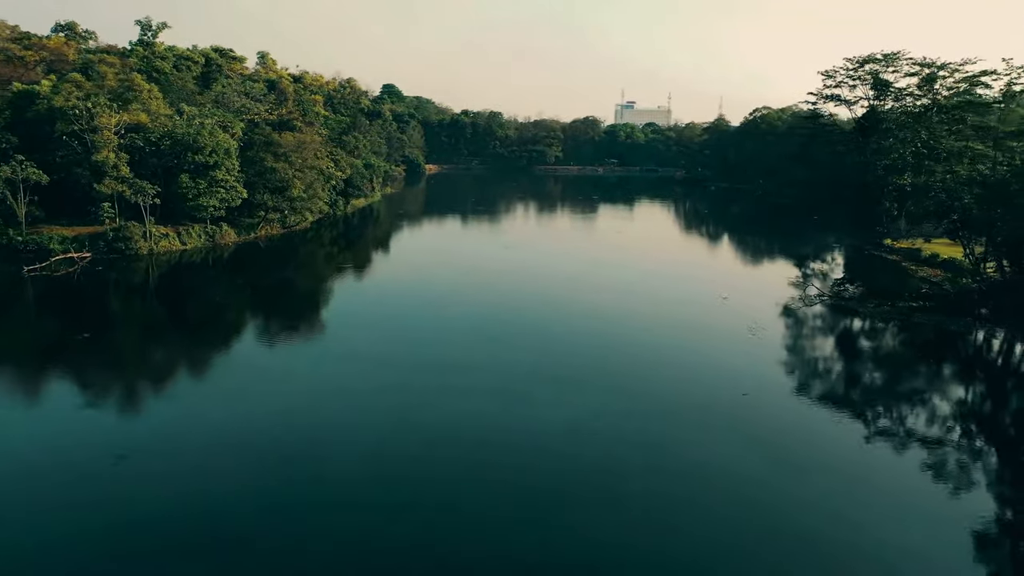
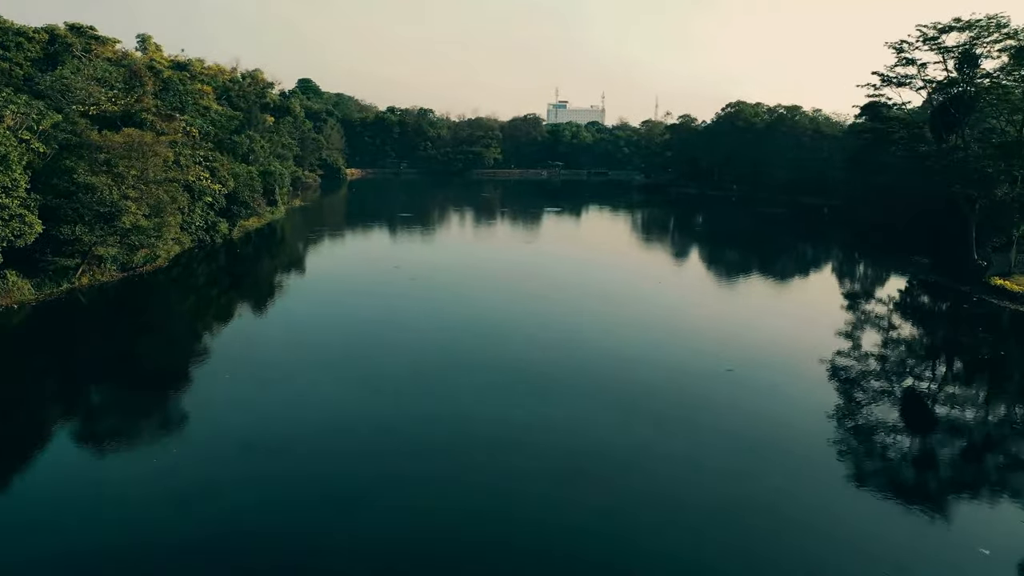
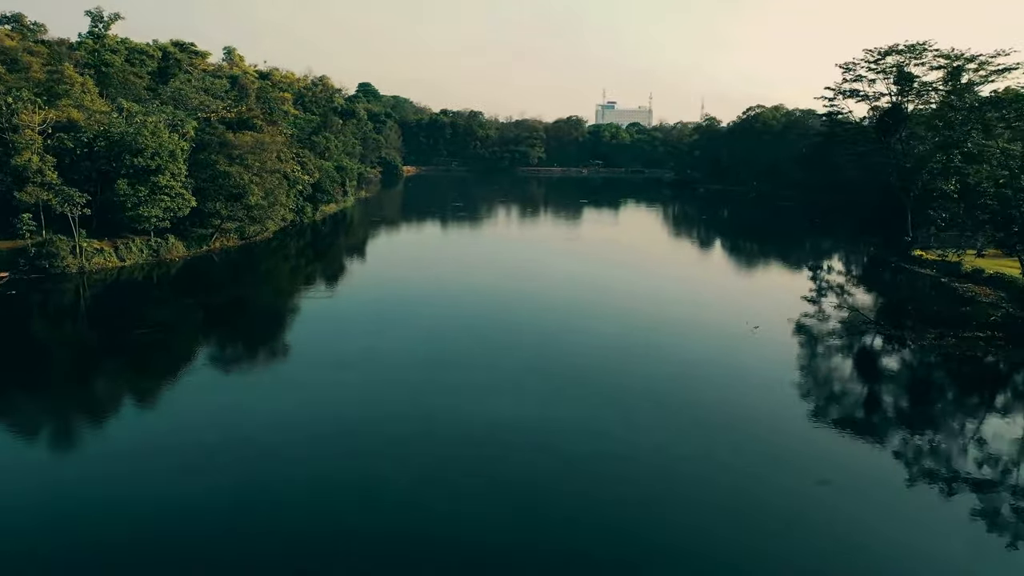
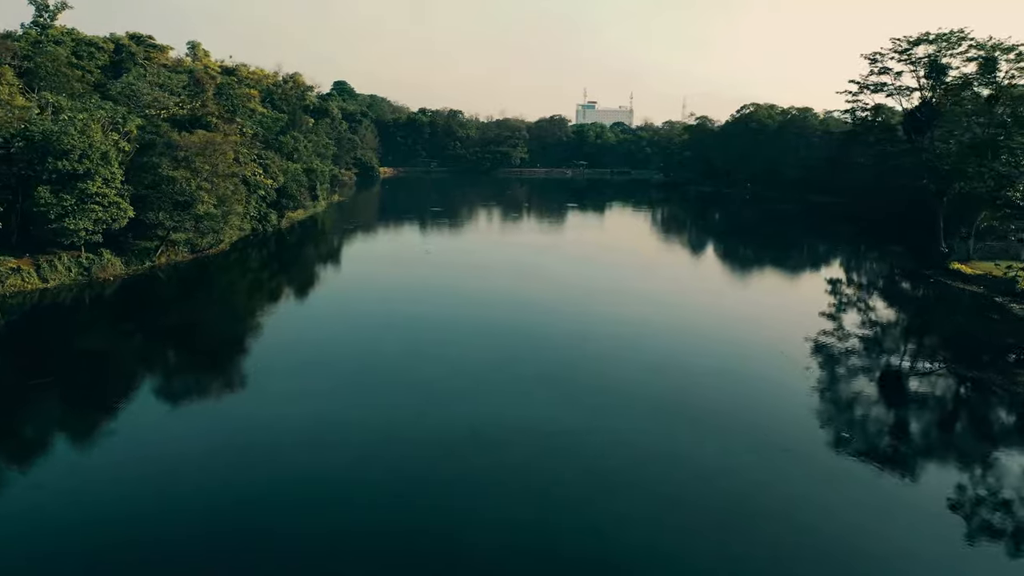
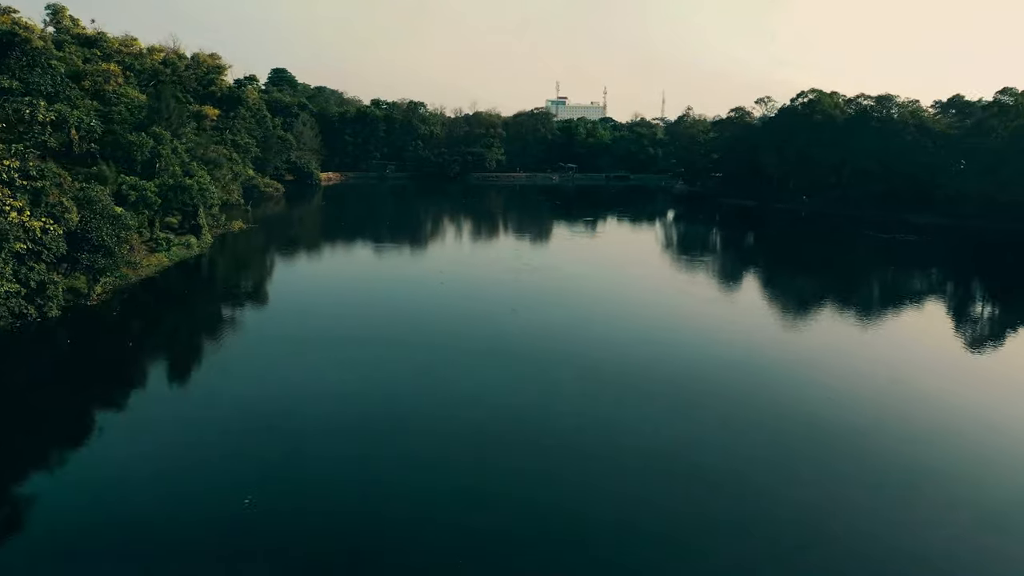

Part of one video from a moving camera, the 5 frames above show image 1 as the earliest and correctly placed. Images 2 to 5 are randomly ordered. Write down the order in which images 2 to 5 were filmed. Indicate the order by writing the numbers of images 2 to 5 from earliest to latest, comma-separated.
3, 4, 2, 5
